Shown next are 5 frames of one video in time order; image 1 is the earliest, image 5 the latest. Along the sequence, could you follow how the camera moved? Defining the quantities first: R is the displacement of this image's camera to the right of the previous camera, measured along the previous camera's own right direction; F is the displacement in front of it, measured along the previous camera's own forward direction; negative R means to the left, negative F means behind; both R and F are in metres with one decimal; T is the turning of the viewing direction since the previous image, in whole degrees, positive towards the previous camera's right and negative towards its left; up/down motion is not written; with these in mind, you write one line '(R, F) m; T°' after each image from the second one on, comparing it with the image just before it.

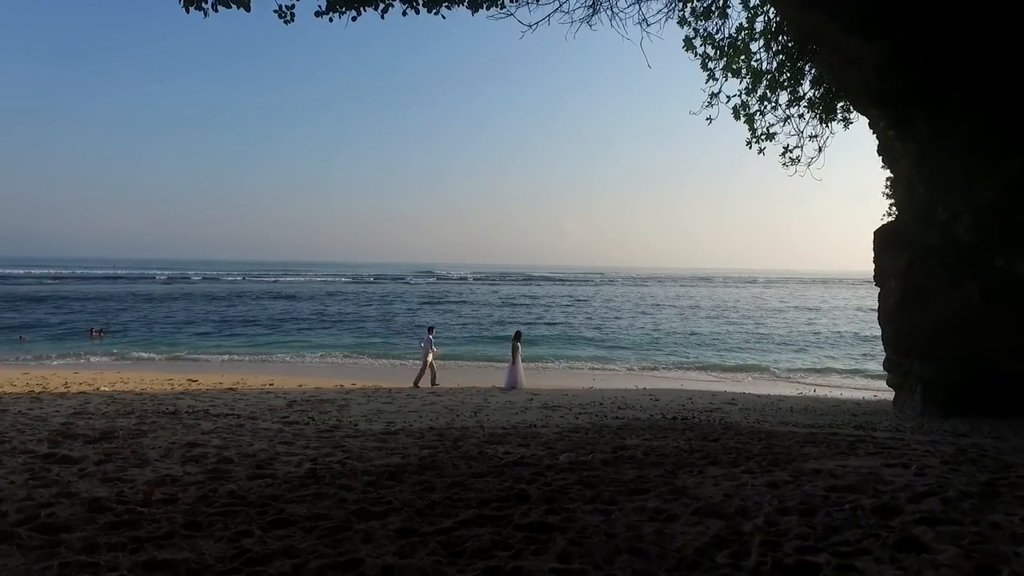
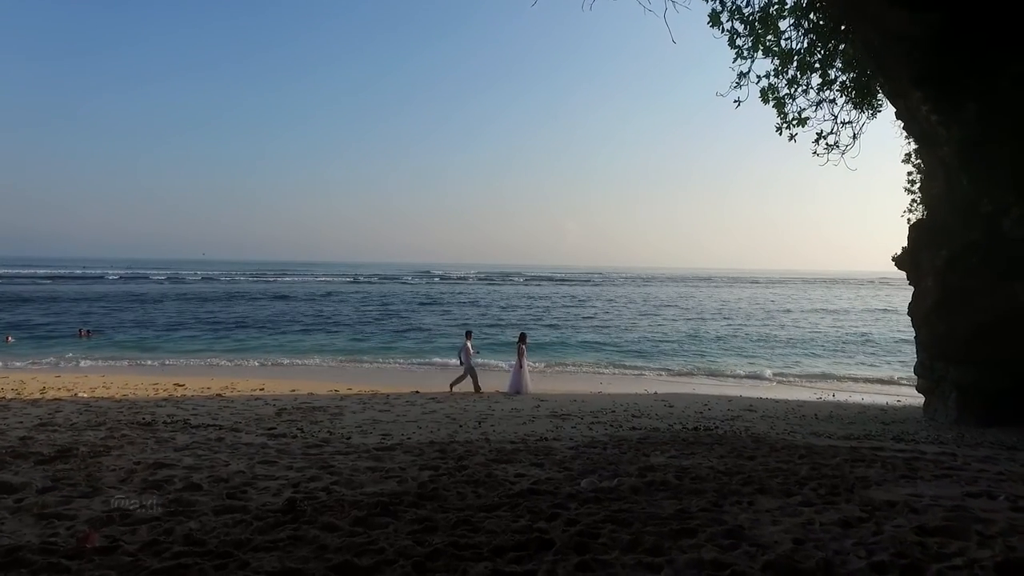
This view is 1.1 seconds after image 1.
(-0.1, +0.7) m; 0°
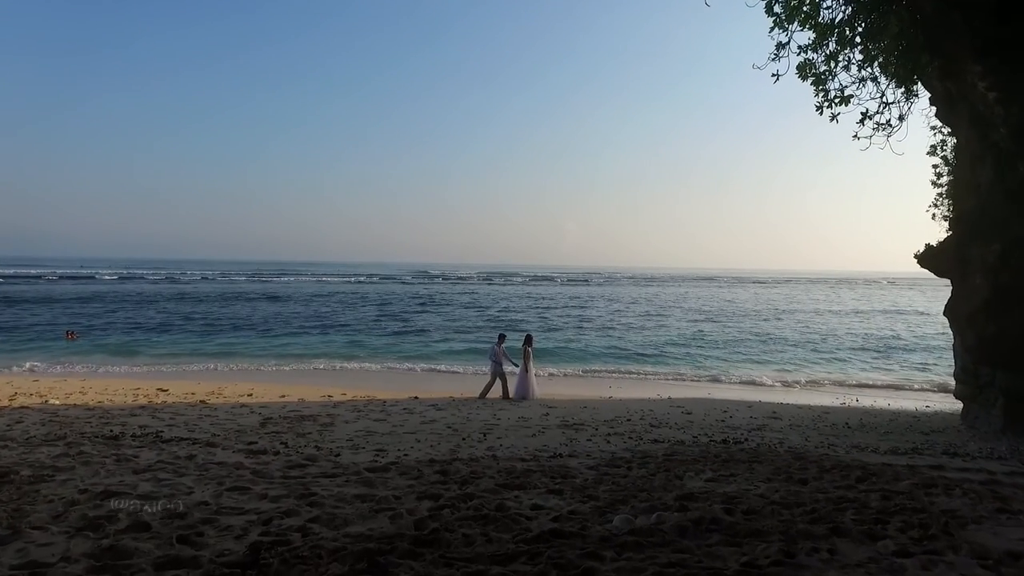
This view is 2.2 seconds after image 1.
(-0.1, +0.8) m; 0°
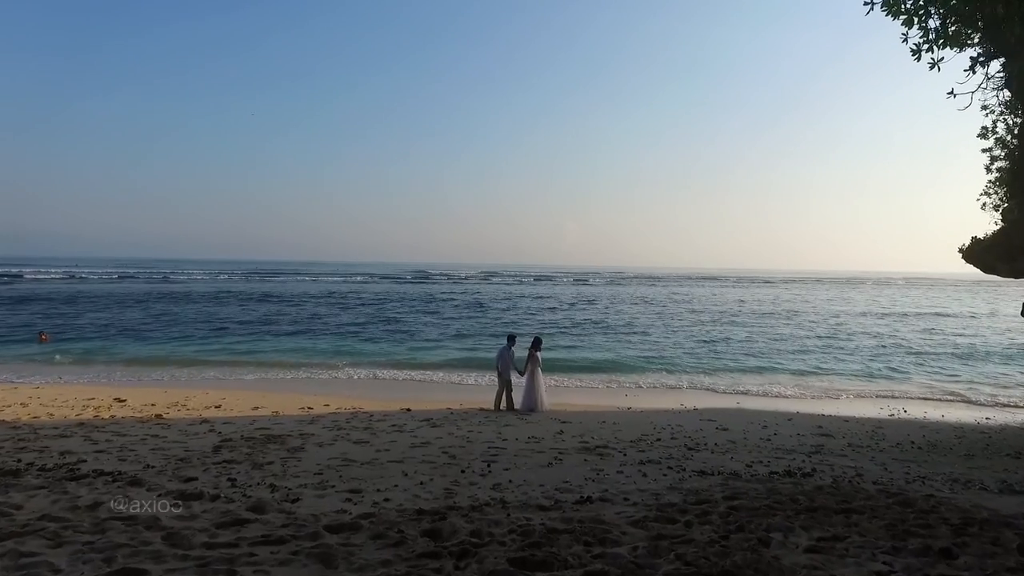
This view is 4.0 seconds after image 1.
(-0.1, +1.5) m; 0°
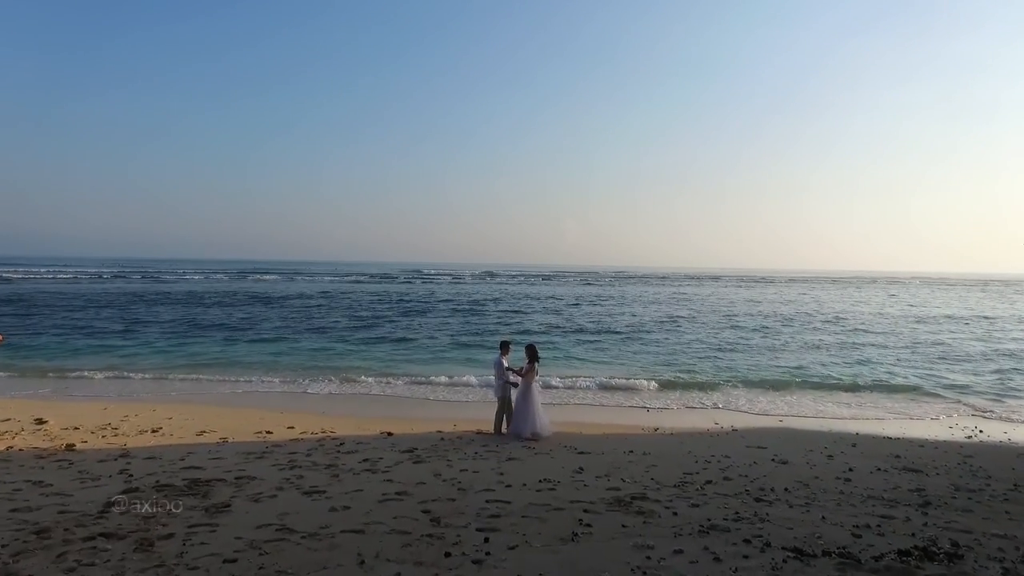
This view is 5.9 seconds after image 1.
(-0.1, +1.9) m; 0°
